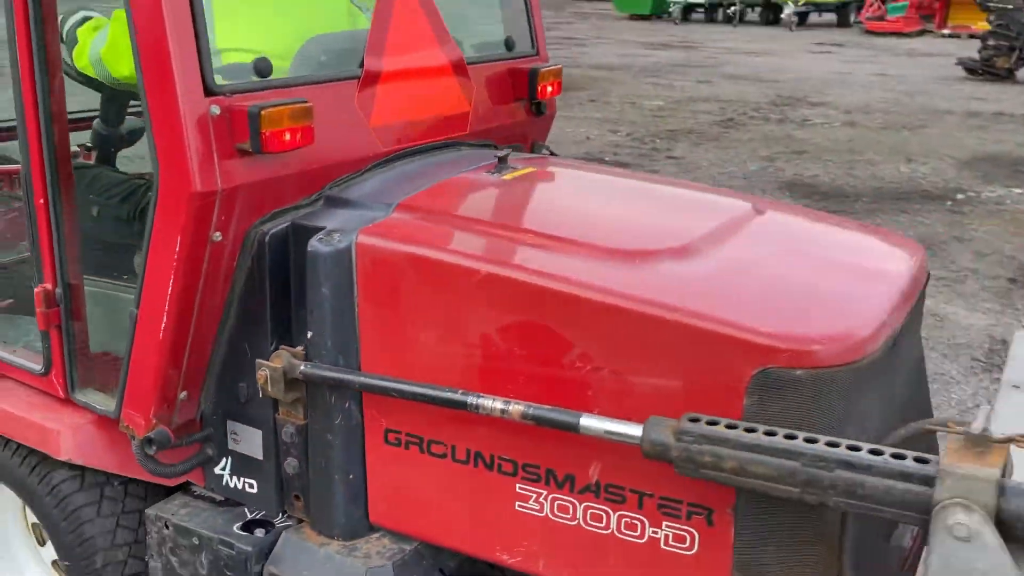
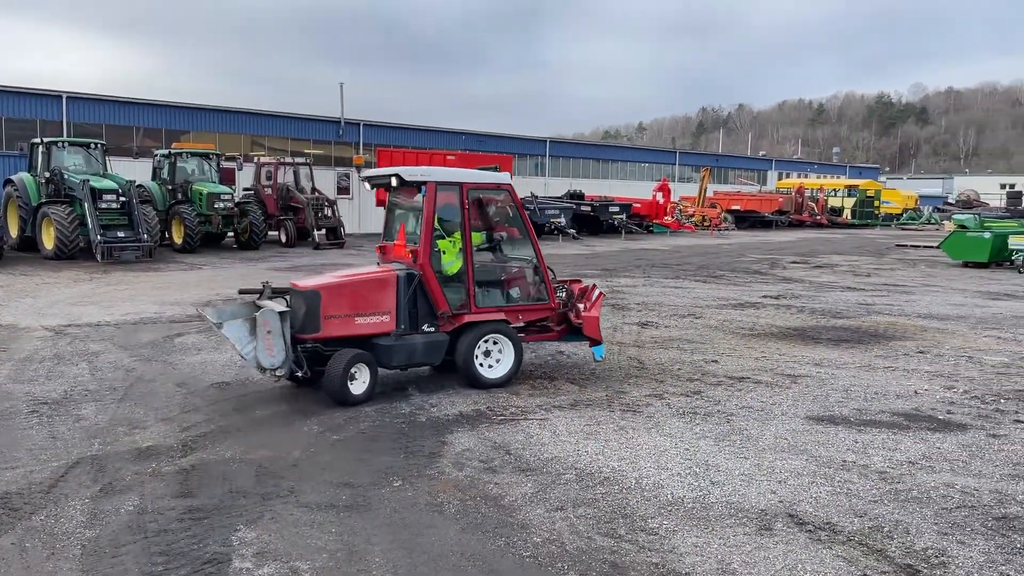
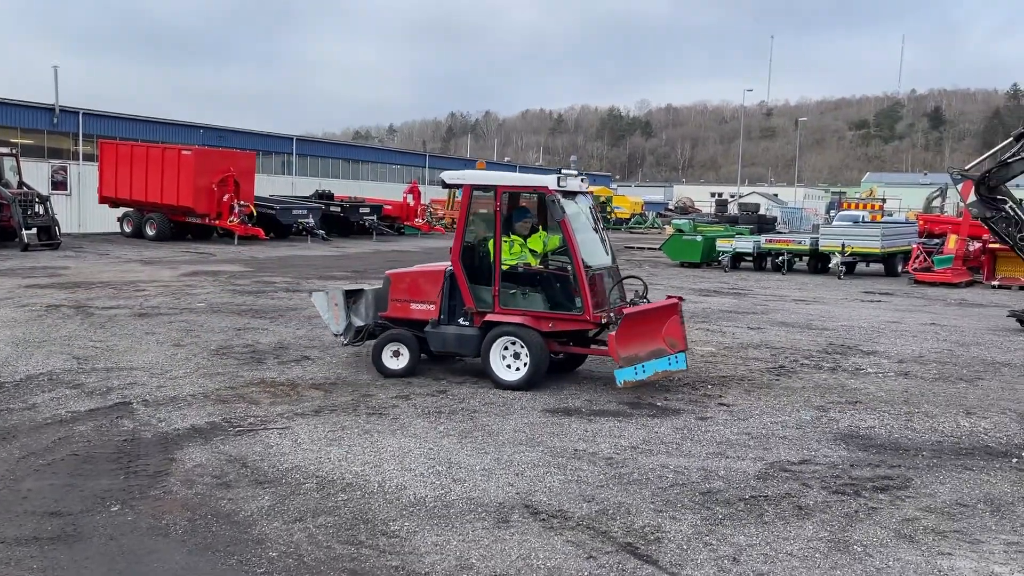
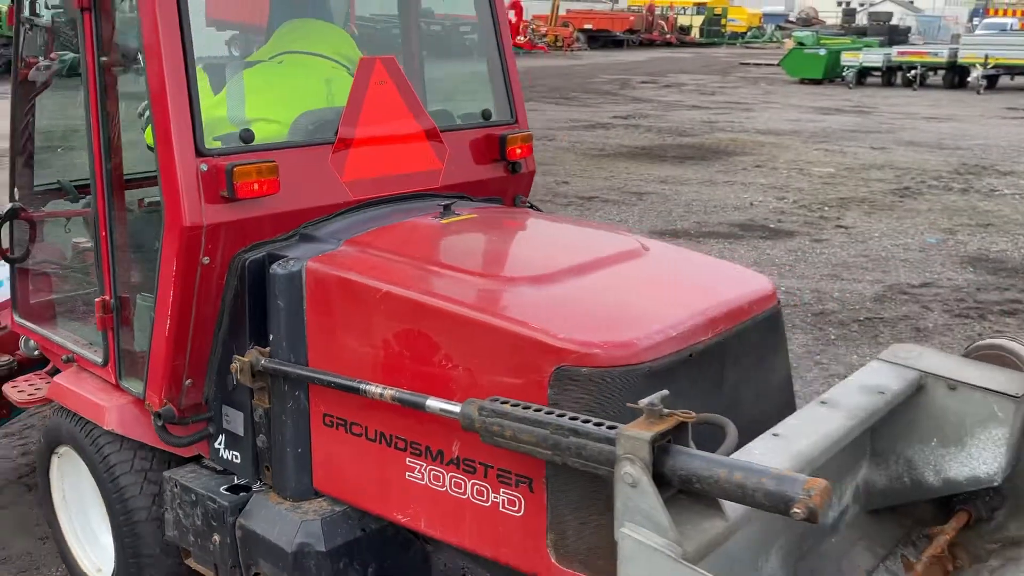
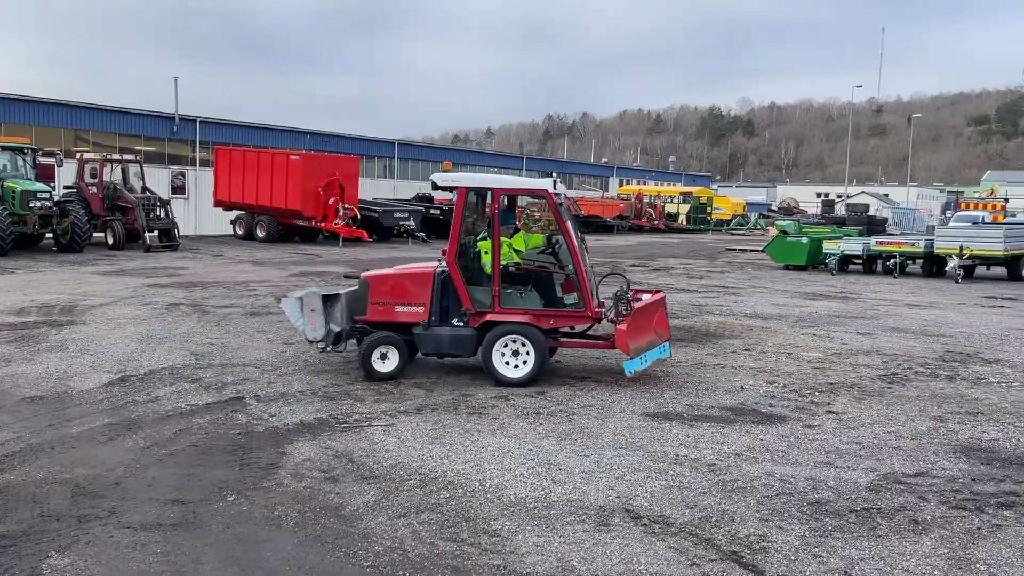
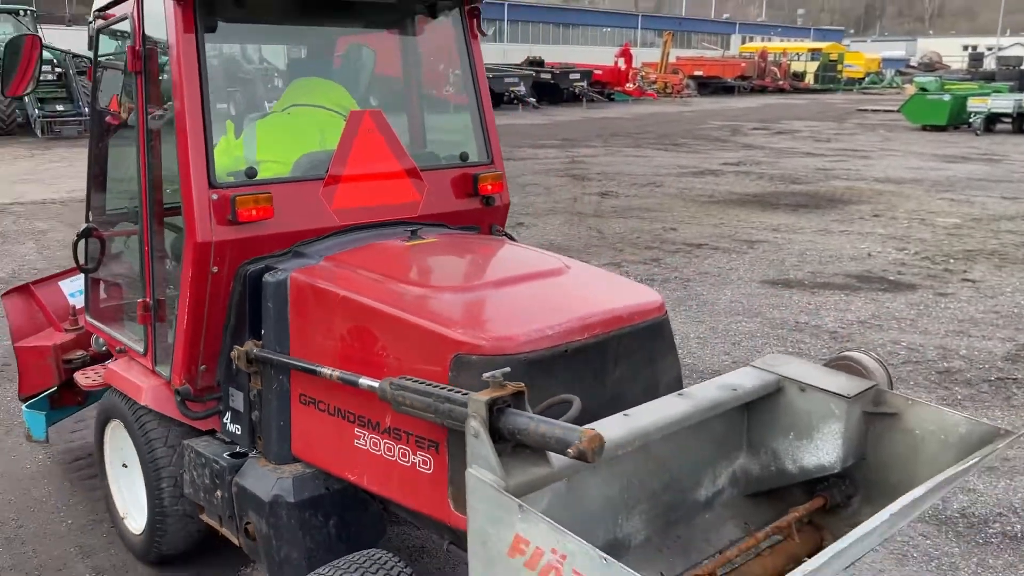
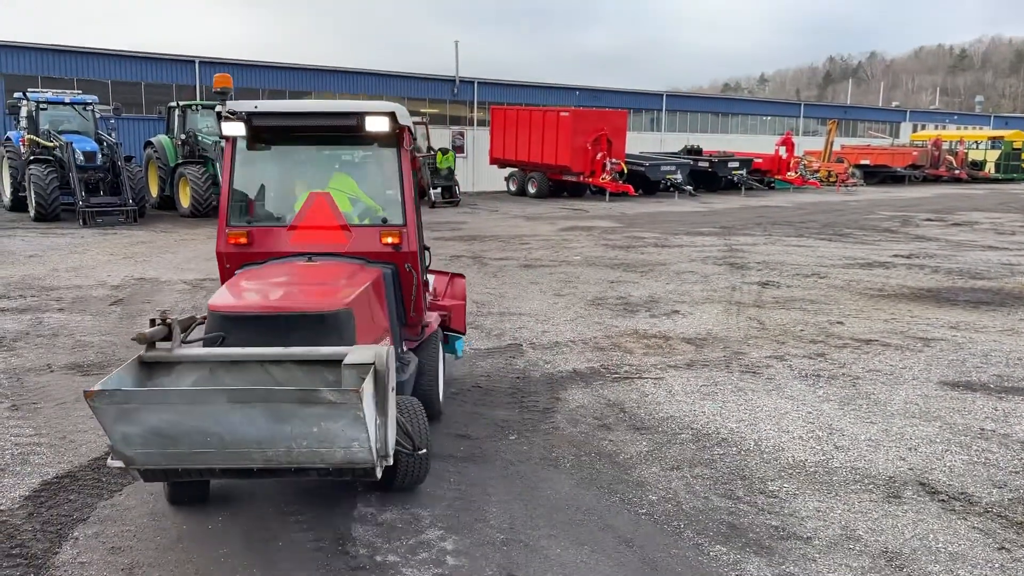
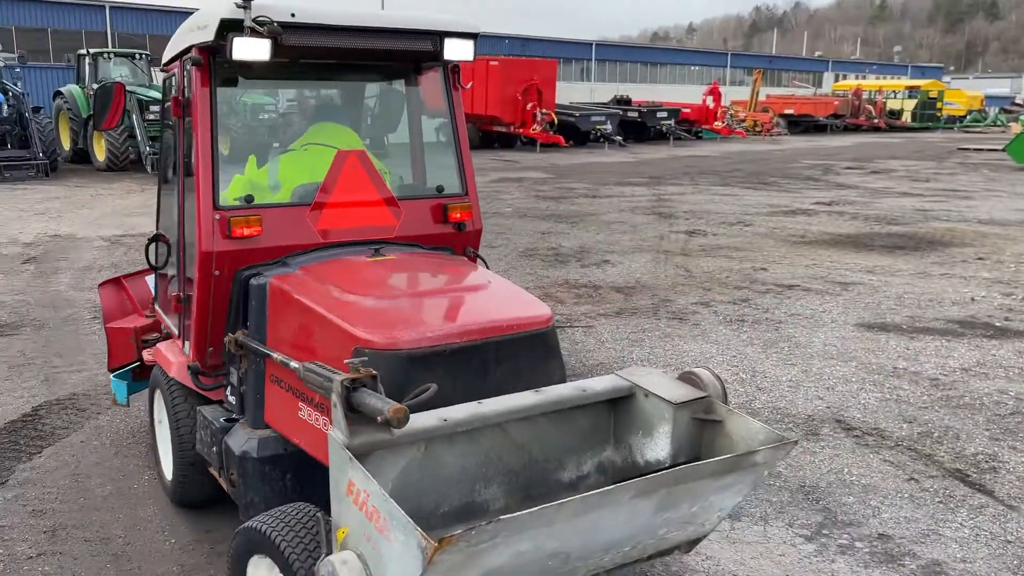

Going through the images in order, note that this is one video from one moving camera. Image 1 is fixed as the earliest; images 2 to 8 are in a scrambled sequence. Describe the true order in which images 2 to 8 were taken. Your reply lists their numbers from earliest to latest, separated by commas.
4, 6, 8, 7, 2, 5, 3
